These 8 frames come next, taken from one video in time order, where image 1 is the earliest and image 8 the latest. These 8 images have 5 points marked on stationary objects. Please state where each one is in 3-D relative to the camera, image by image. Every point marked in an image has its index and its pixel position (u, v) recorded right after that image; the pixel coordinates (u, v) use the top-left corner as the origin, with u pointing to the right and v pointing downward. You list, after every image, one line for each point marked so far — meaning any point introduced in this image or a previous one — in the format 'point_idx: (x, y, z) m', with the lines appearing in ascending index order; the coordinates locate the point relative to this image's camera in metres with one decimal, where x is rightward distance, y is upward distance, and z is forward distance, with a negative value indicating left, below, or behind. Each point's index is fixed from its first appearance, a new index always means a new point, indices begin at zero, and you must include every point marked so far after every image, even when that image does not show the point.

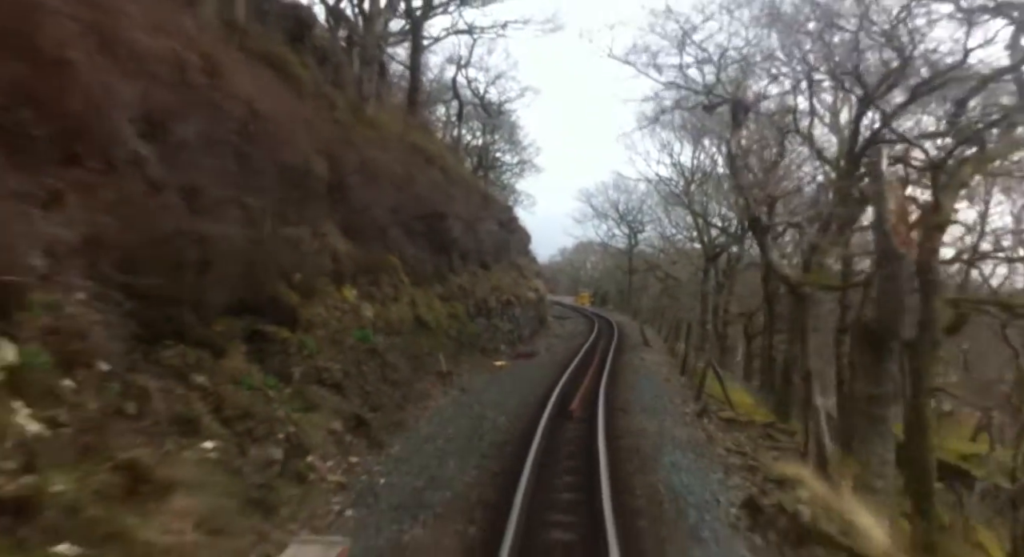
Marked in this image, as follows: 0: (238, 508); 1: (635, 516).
0: (-2.7, -2.2, +5.8) m
1: (+1.5, -2.8, +7.1) m
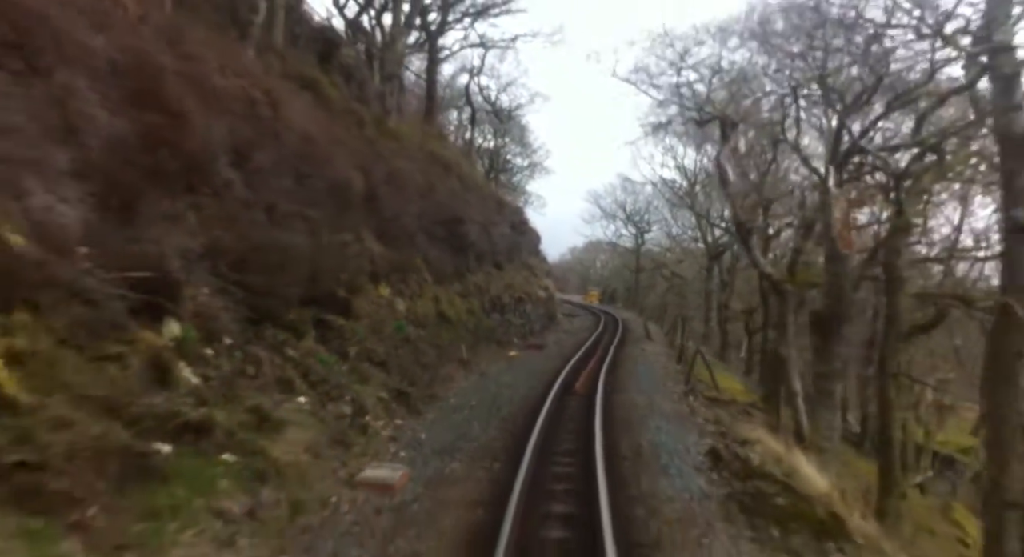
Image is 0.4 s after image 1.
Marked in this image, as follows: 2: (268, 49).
0: (-2.5, -2.2, +7.9) m
1: (+1.7, -2.8, +9.1) m
2: (-8.2, +7.8, +19.8) m
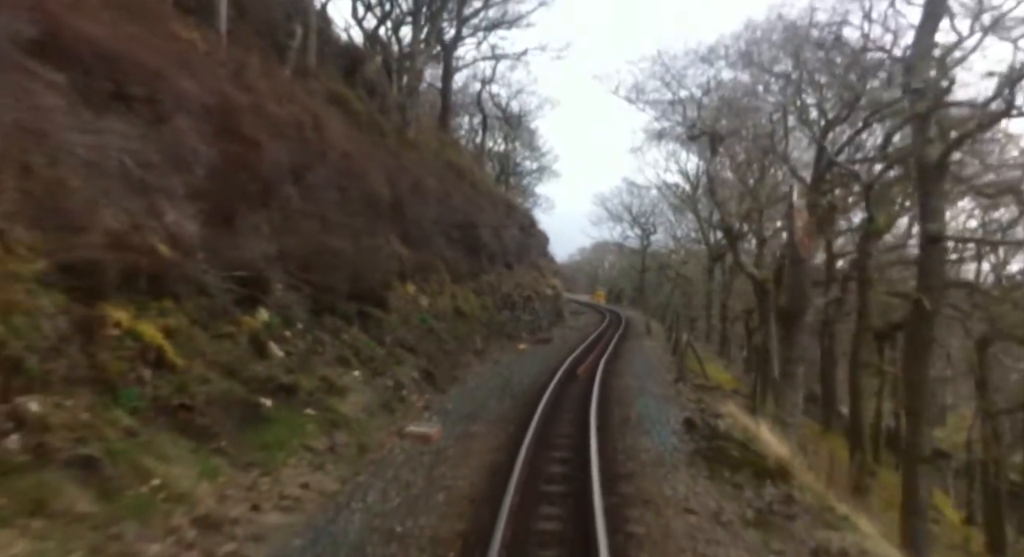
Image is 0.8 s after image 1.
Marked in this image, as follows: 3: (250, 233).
0: (-2.3, -2.2, +10.1) m
1: (+1.9, -2.7, +11.2) m
2: (-7.8, +7.9, +22.0) m
3: (-4.5, +0.8, +10.1) m
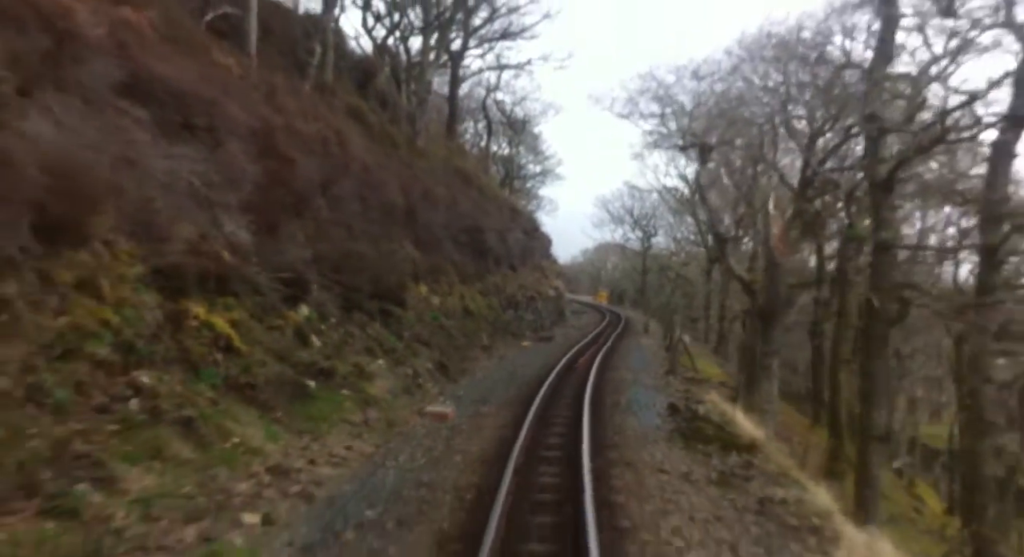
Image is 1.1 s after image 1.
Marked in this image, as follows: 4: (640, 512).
0: (-2.2, -2.2, +11.6) m
1: (+2.0, -2.8, +12.7) m
2: (-7.7, +7.8, +23.6) m
3: (-4.4, +0.7, +11.7) m
4: (+1.6, -2.8, +7.2) m
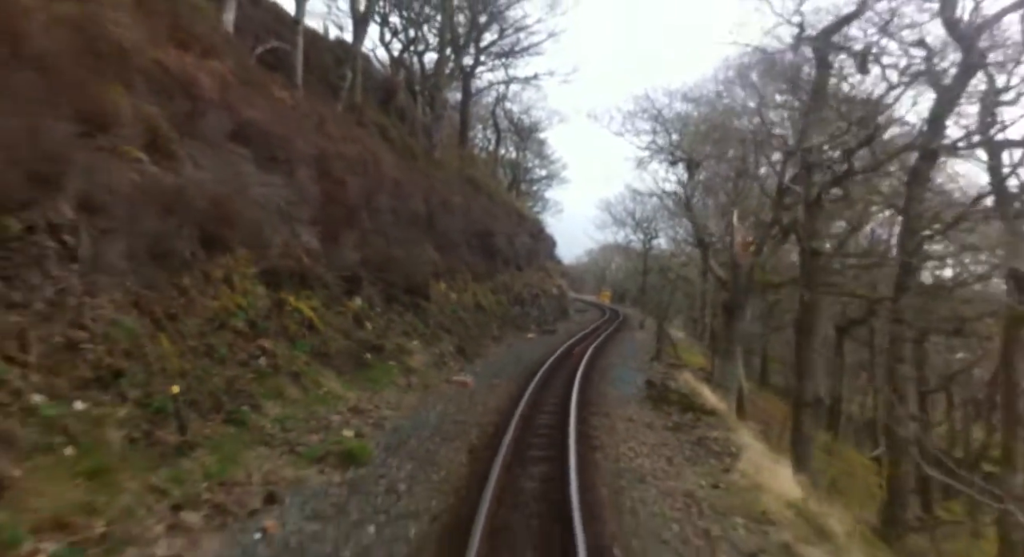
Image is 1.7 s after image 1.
0: (-2.0, -2.2, +14.7) m
1: (+2.2, -2.8, +15.8) m
2: (-7.3, +7.9, +26.7) m
3: (-4.2, +0.8, +14.8) m
4: (+1.7, -2.8, +10.2) m
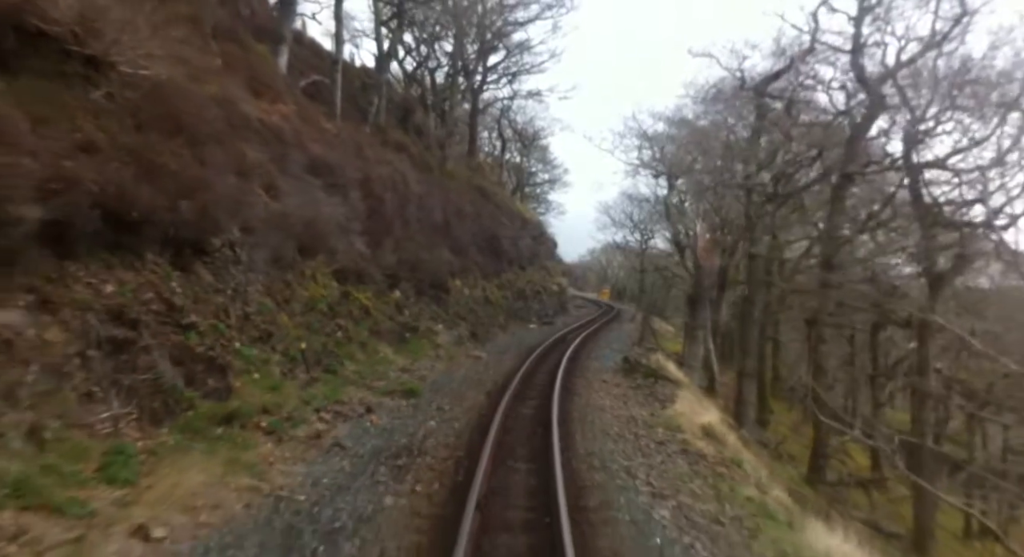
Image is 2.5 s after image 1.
0: (-1.9, -2.1, +18.8) m
1: (+2.3, -2.7, +19.9) m
2: (-7.1, +8.0, +30.9) m
3: (-4.1, +0.9, +18.9) m
4: (+1.8, -2.7, +14.3) m
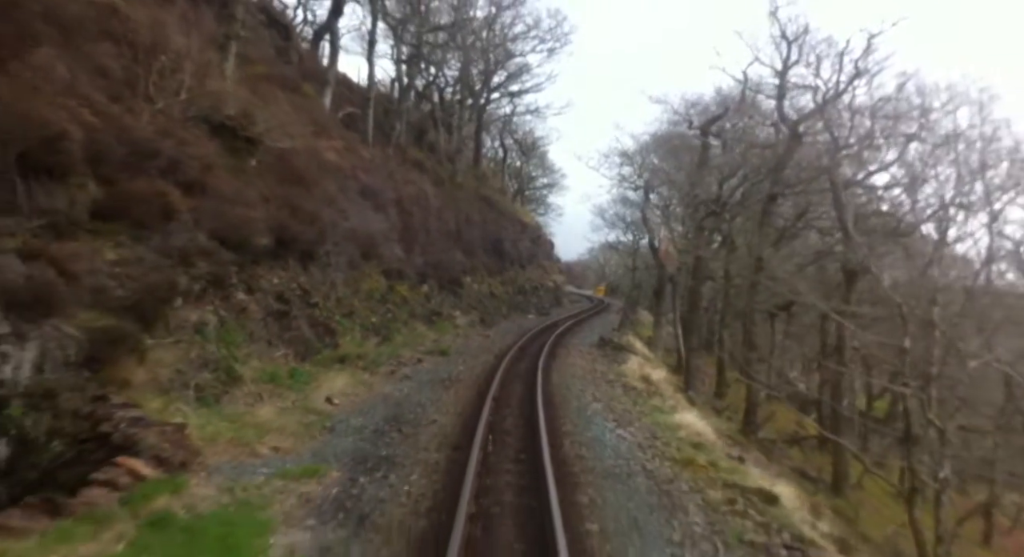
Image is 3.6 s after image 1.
0: (-1.9, -2.0, +24.5) m
1: (+2.3, -2.6, +25.5) m
2: (-7.0, +8.2, +36.5) m
3: (-4.1, +1.0, +24.6) m
4: (+1.8, -2.6, +20.0) m
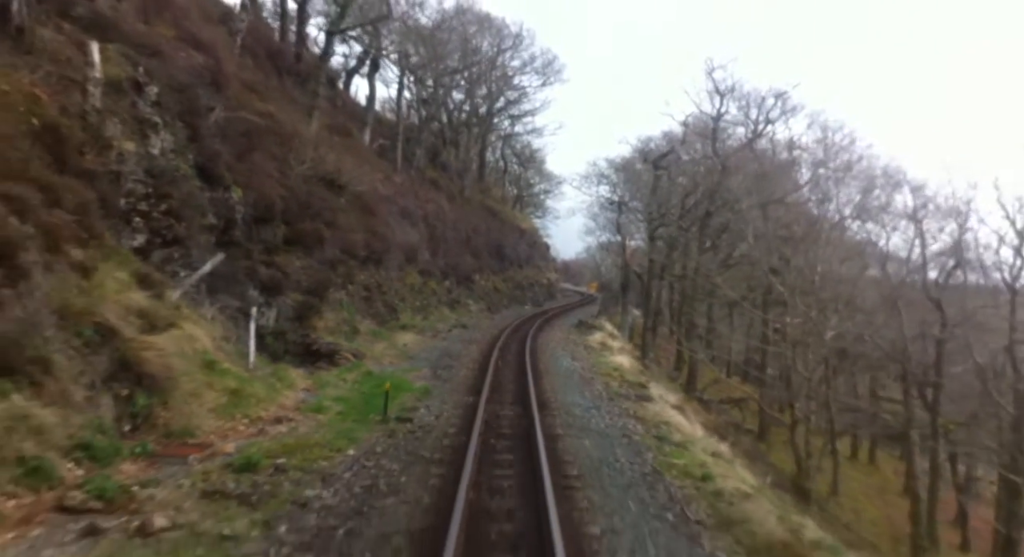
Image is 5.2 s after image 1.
0: (-1.9, -1.8, +32.7) m
1: (+2.3, -2.4, +33.7) m
2: (-7.1, +8.3, +44.7) m
3: (-4.1, +1.1, +32.8) m
4: (+1.8, -2.5, +28.2) m
